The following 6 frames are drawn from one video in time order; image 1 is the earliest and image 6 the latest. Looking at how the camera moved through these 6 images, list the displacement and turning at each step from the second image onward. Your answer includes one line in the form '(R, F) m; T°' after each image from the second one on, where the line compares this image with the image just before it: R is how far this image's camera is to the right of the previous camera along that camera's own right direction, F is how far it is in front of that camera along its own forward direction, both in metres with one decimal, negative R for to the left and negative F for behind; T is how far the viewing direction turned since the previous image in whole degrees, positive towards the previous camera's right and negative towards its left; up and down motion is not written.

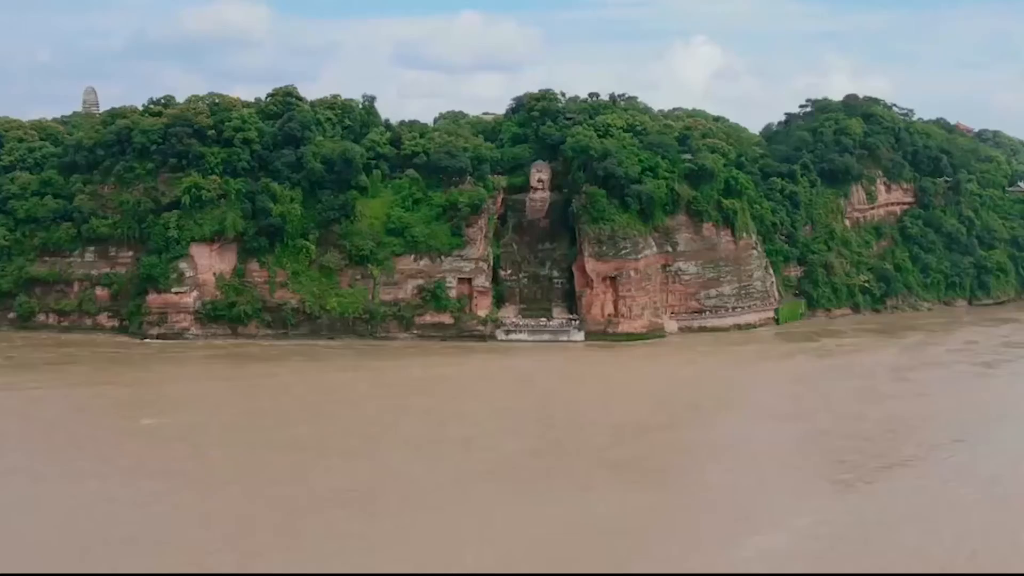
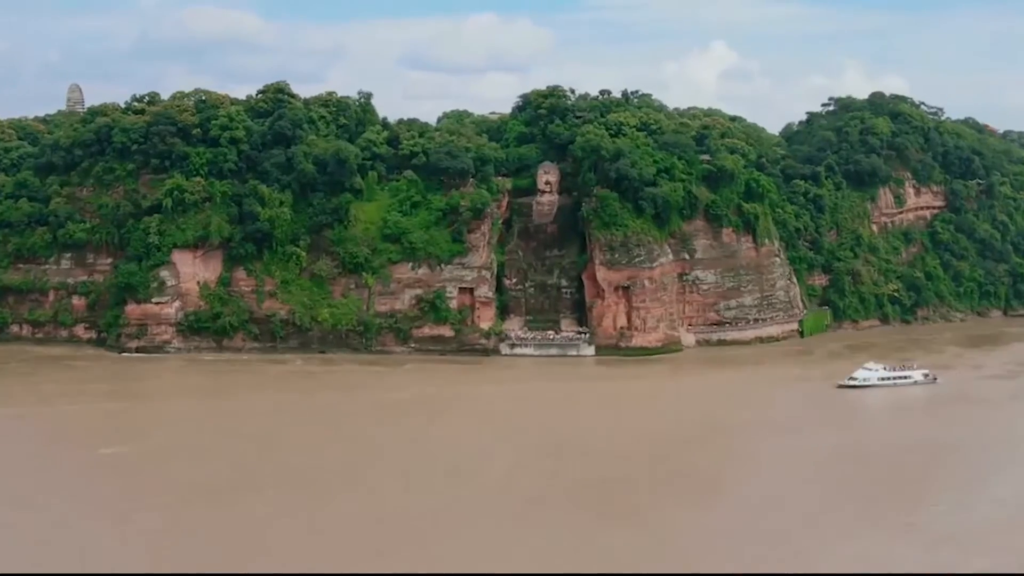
(+0.2, +3.3) m; -1°
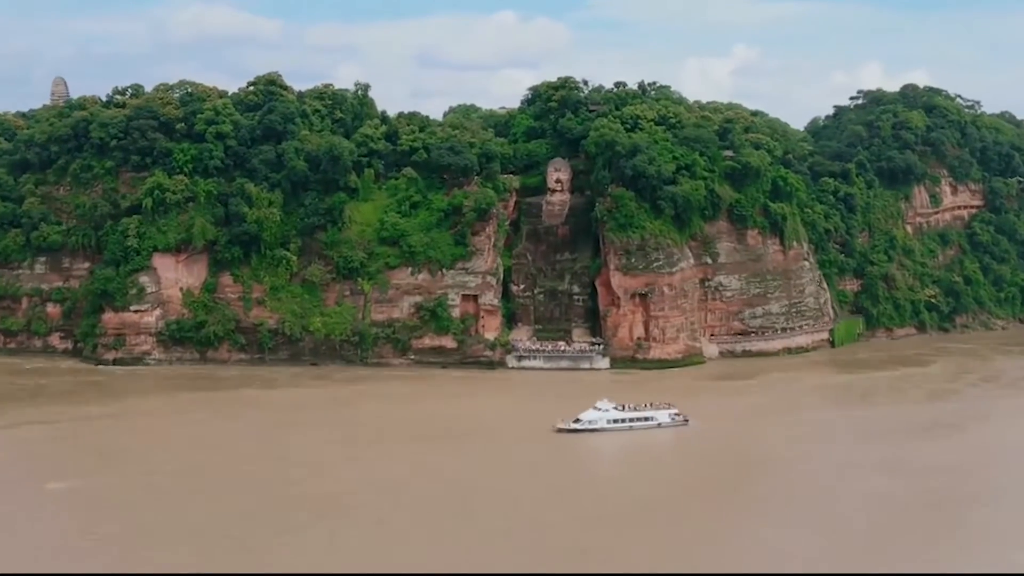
(+0.2, +3.4) m; -1°
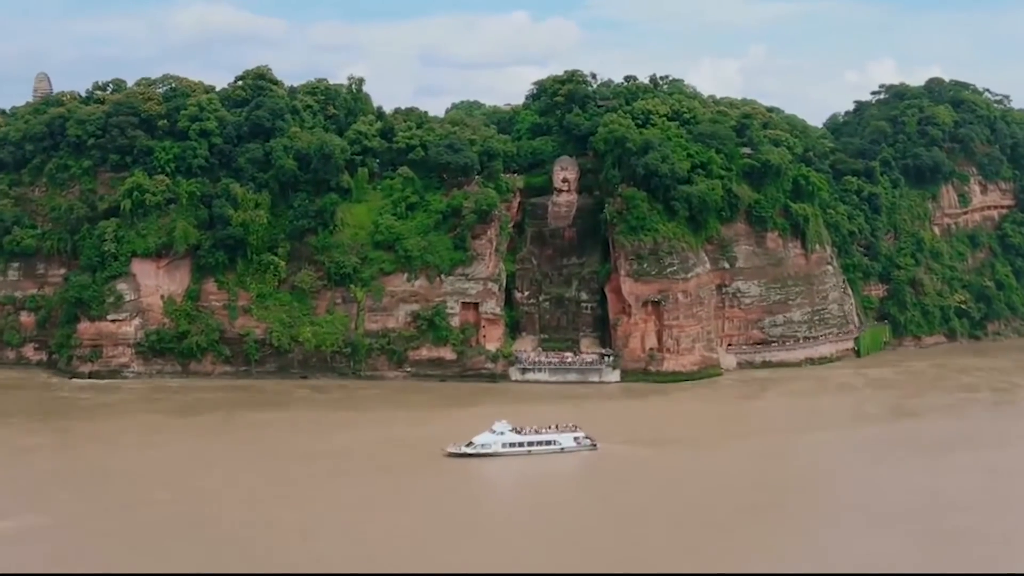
(+0.2, +2.7) m; 0°
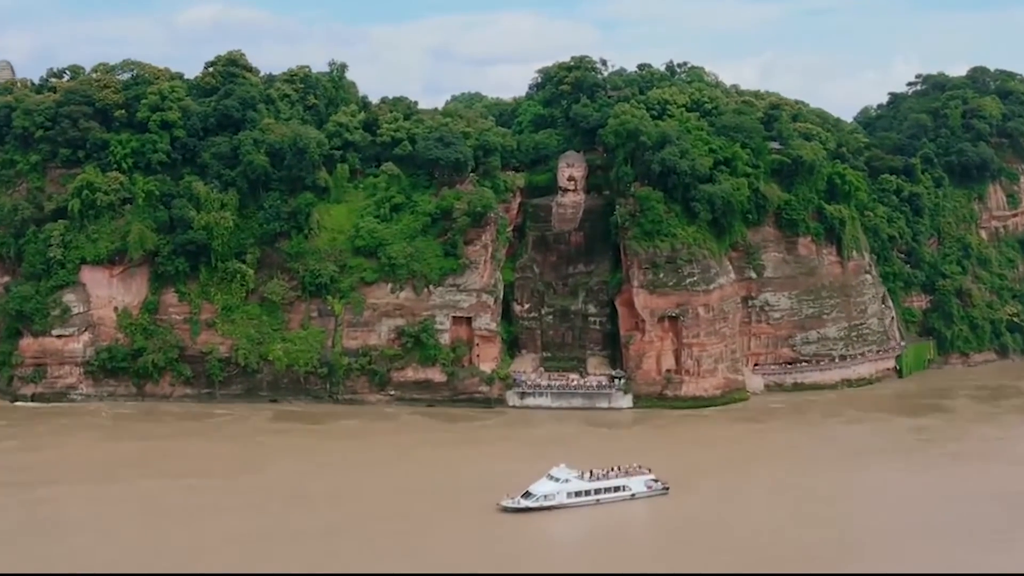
(+0.5, +4.5) m; -1°
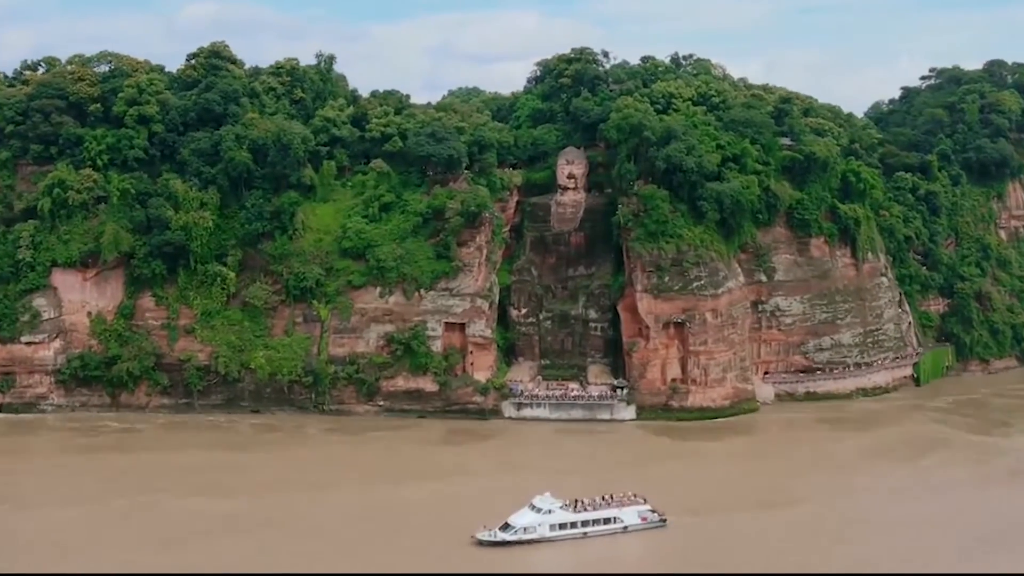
(+0.2, +1.9) m; 0°
